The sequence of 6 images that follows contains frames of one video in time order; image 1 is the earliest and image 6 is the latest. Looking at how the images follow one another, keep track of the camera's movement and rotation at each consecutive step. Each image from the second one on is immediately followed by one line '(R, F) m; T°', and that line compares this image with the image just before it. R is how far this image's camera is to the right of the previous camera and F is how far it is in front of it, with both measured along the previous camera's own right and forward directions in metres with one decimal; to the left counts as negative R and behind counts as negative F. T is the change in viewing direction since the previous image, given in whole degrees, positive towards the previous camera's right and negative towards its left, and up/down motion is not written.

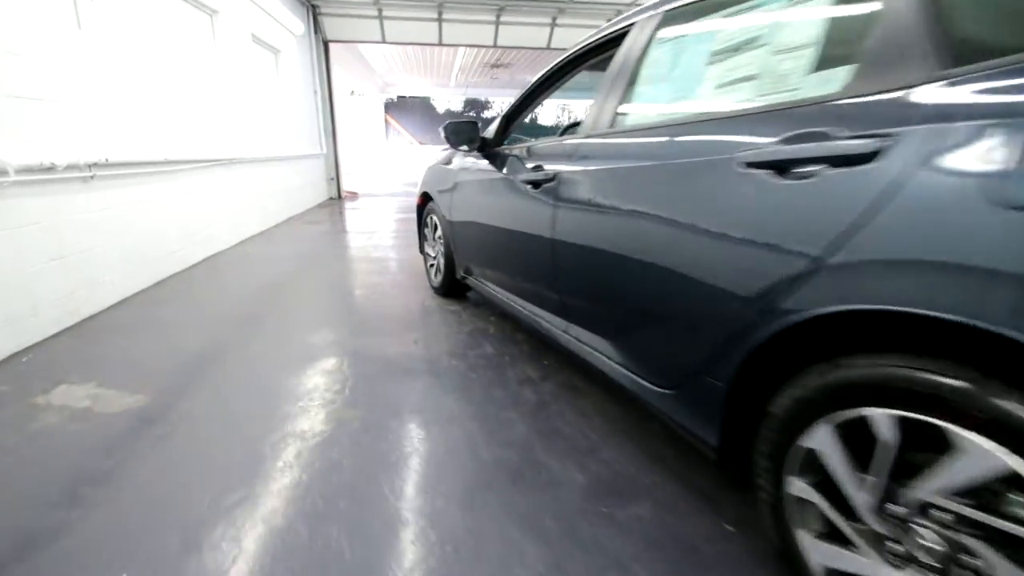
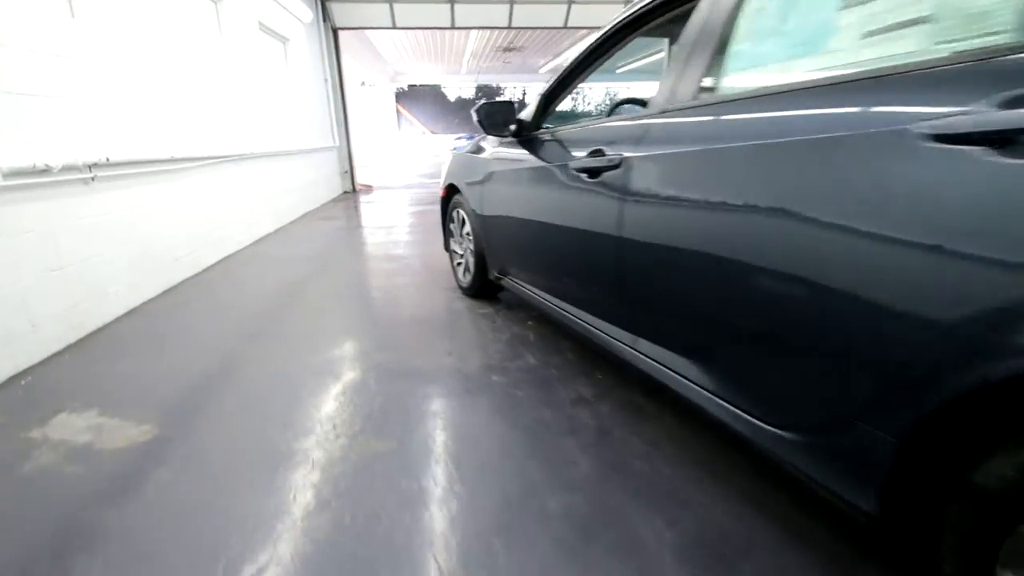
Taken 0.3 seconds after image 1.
(-0.2, +0.3) m; -2°
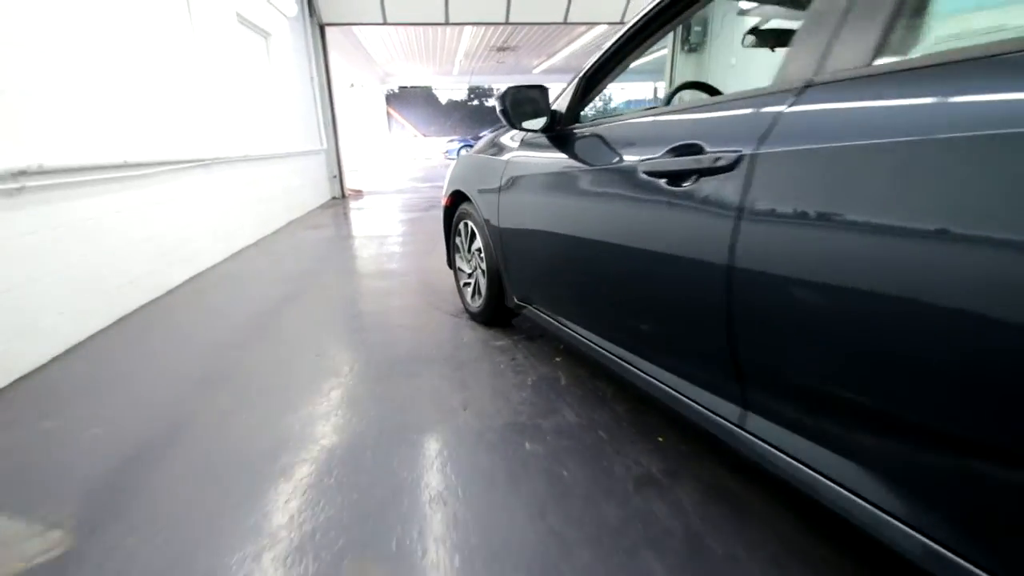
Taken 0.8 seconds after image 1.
(-0.2, +0.5) m; +1°
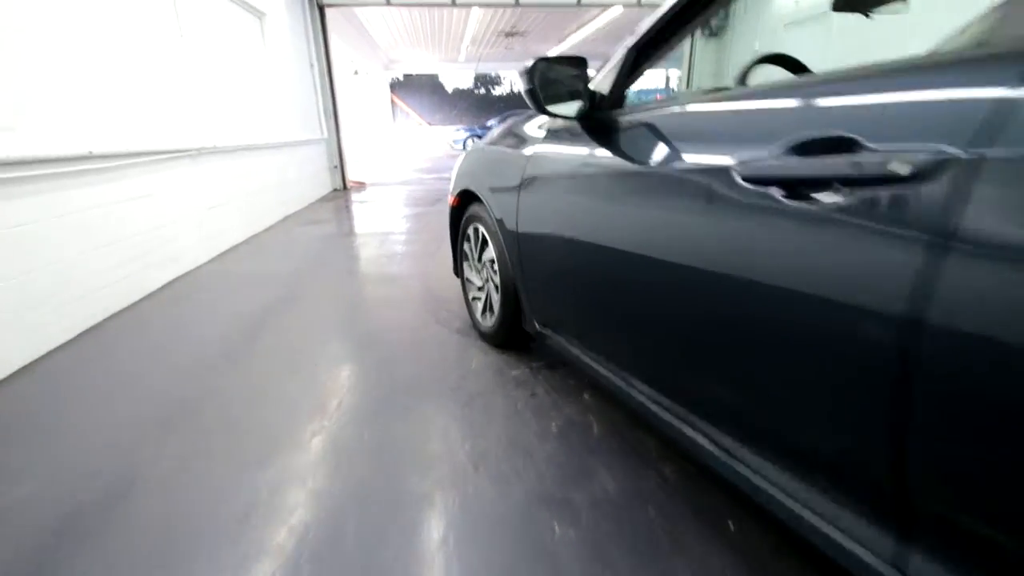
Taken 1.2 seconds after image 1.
(-0.1, +0.4) m; -1°
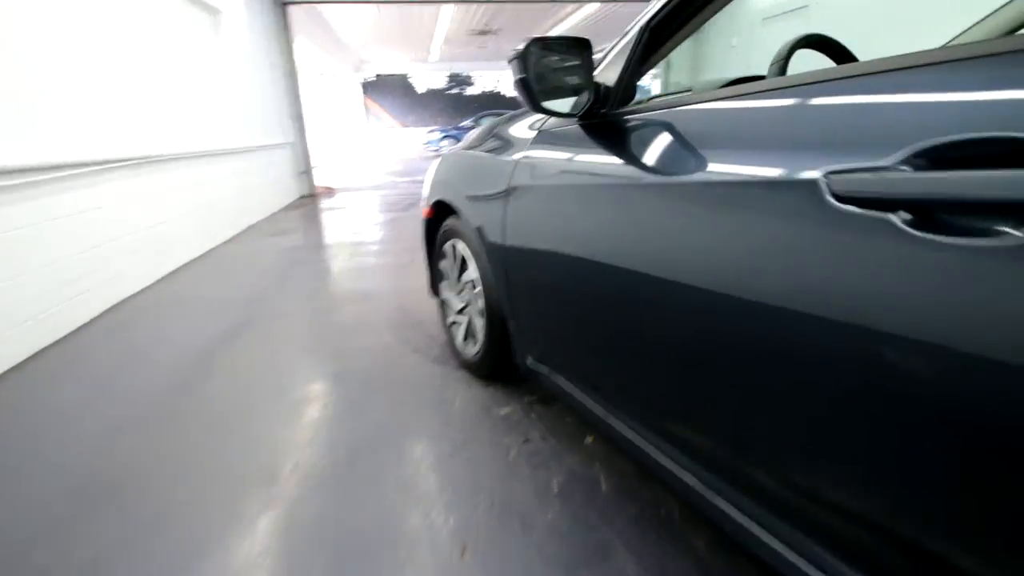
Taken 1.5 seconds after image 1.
(0.0, +0.3) m; +2°
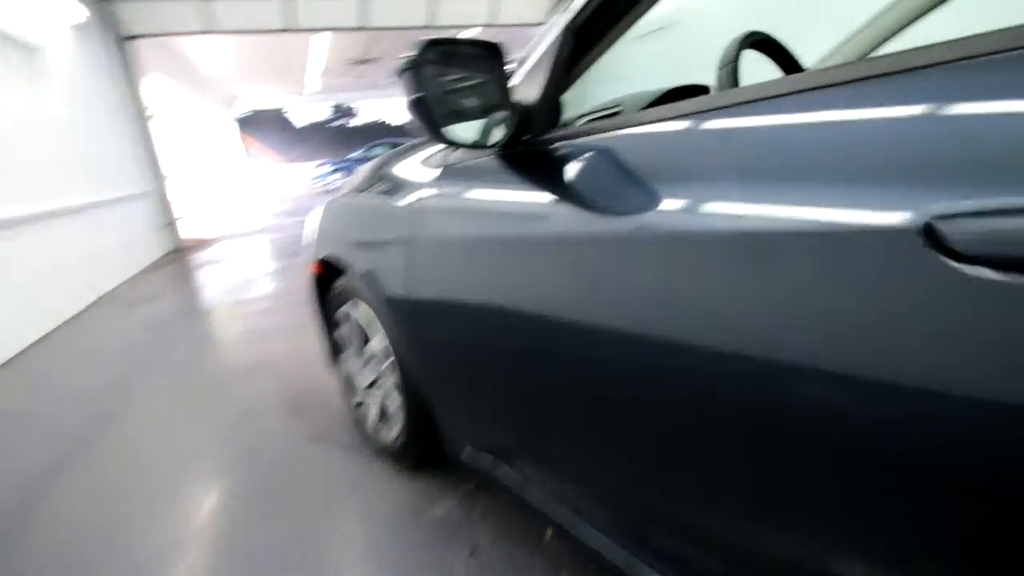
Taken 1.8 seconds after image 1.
(0.0, +0.3) m; +11°
